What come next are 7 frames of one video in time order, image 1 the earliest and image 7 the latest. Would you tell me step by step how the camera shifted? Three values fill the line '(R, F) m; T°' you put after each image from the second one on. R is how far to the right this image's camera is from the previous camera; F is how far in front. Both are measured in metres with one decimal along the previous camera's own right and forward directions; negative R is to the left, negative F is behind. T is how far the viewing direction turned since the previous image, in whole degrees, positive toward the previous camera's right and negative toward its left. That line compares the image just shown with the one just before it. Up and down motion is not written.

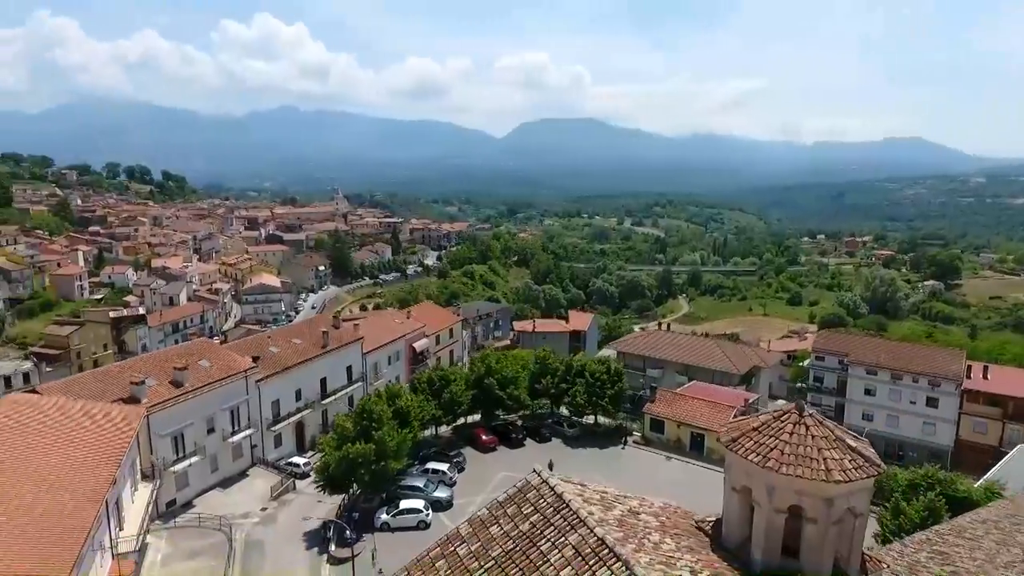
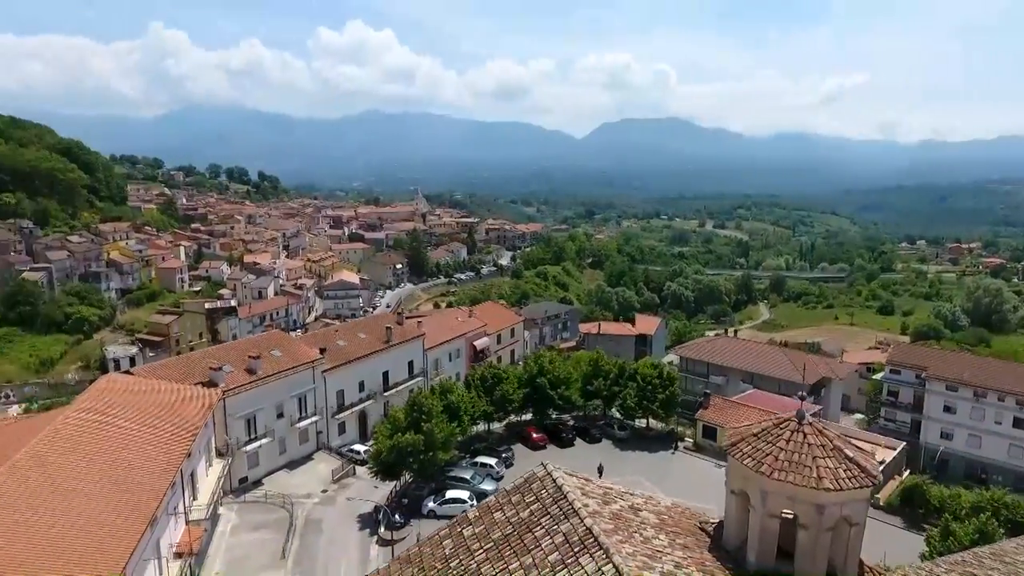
(+1.0, -0.6) m; -7°
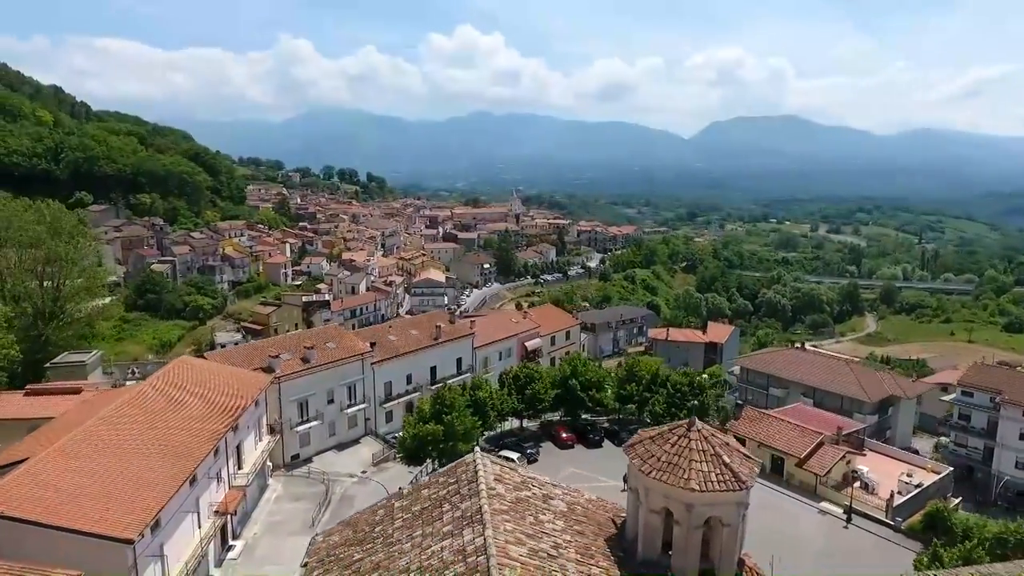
(+2.8, -1.1) m; -9°
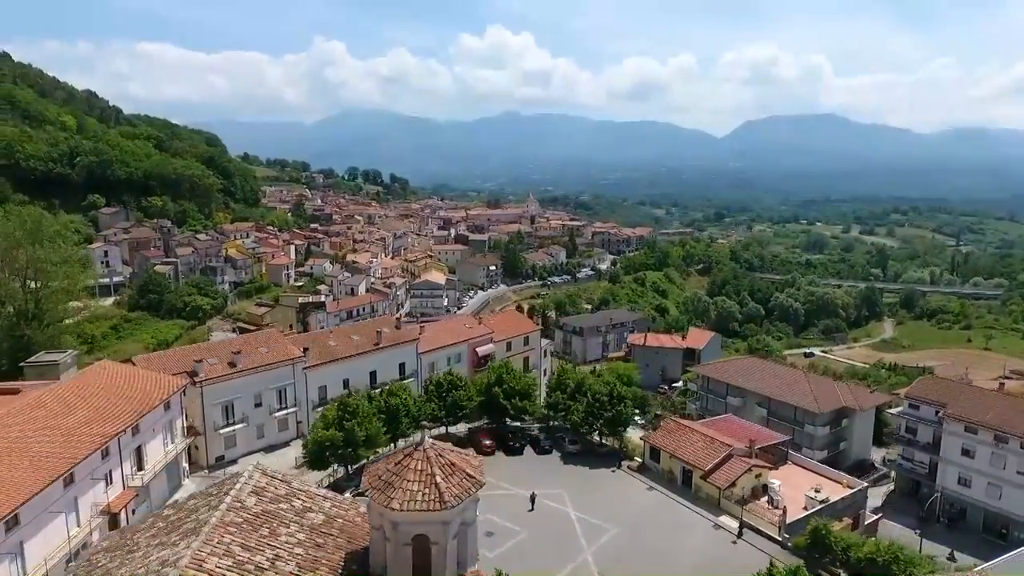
(+4.7, -0.2) m; -3°
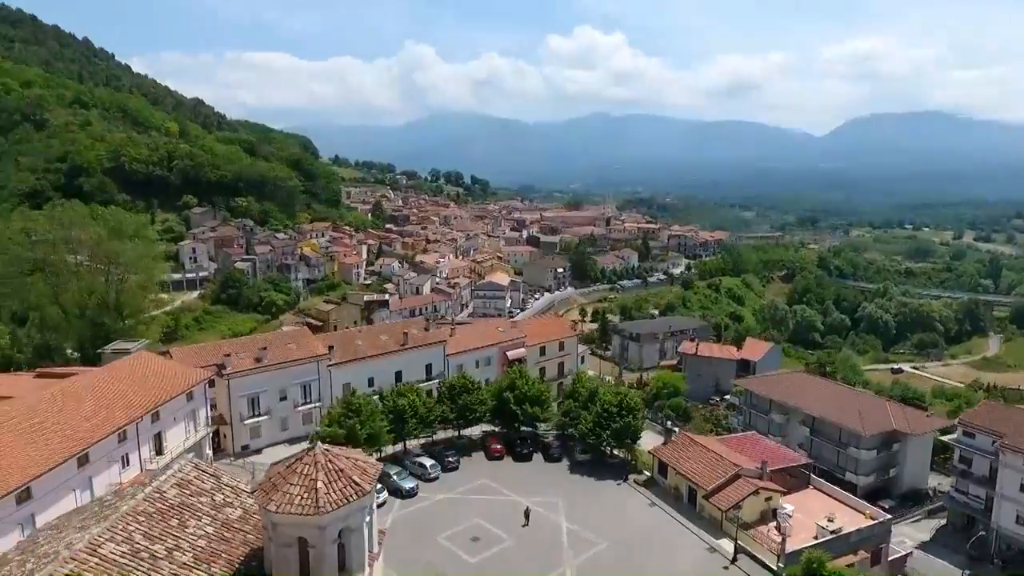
(+3.1, +0.2) m; -8°
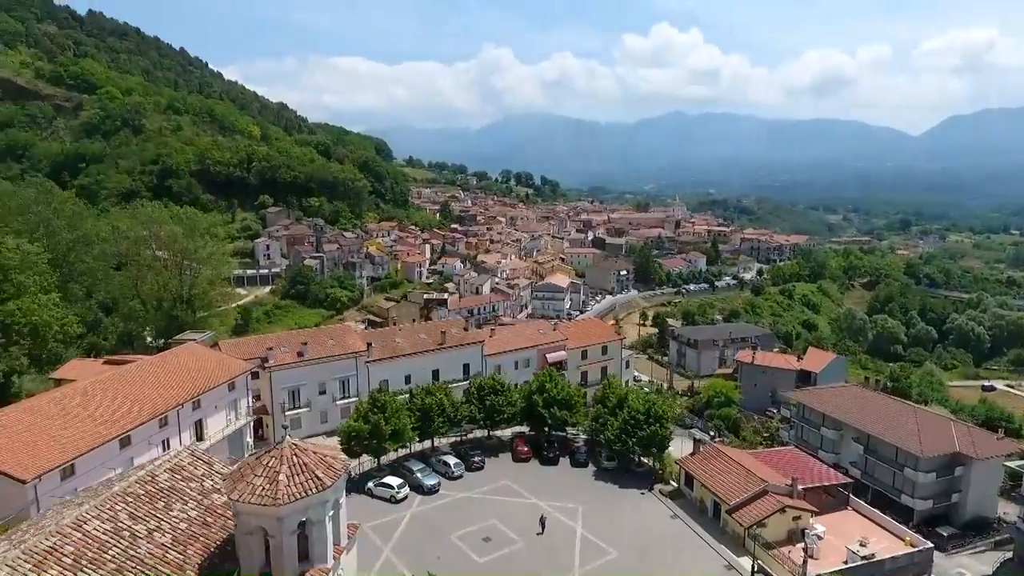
(+1.8, +0.1) m; -7°
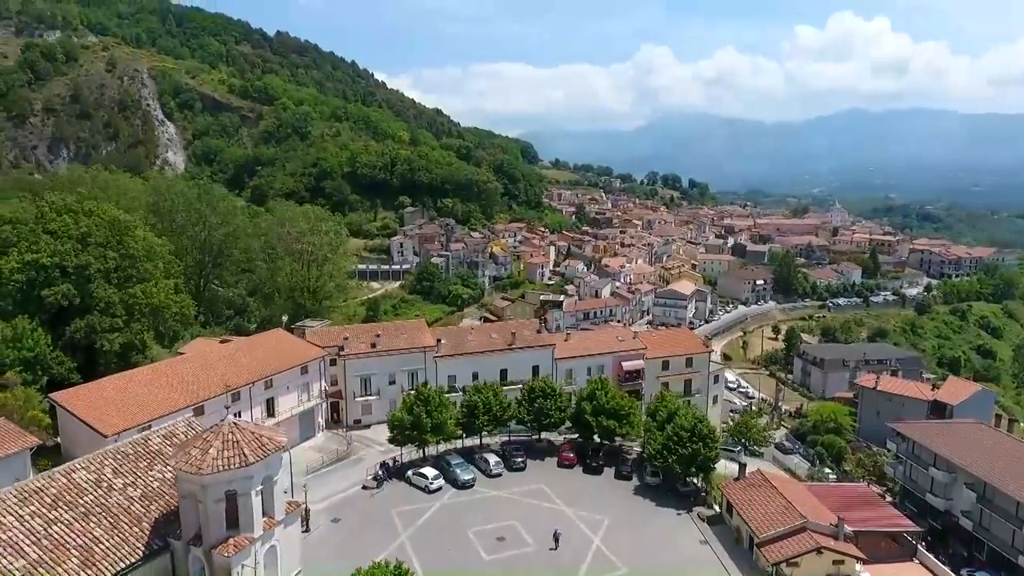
(+4.2, +0.3) m; -14°
